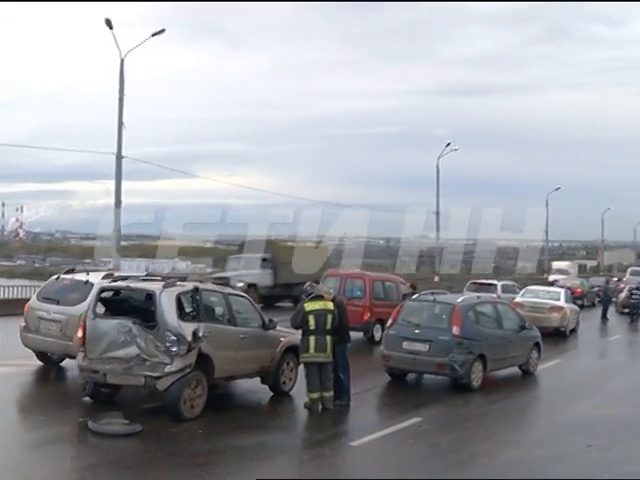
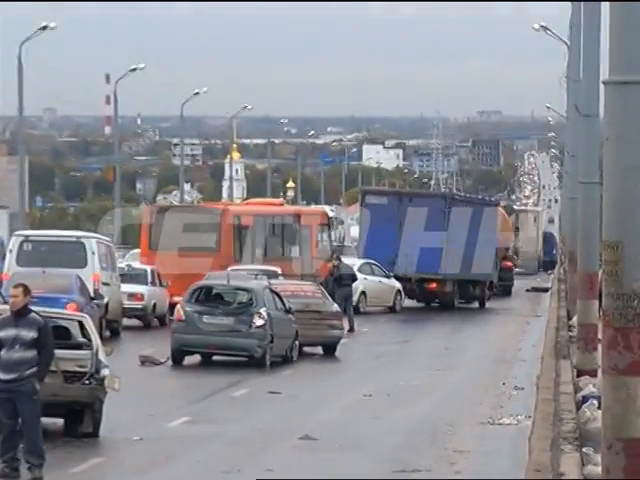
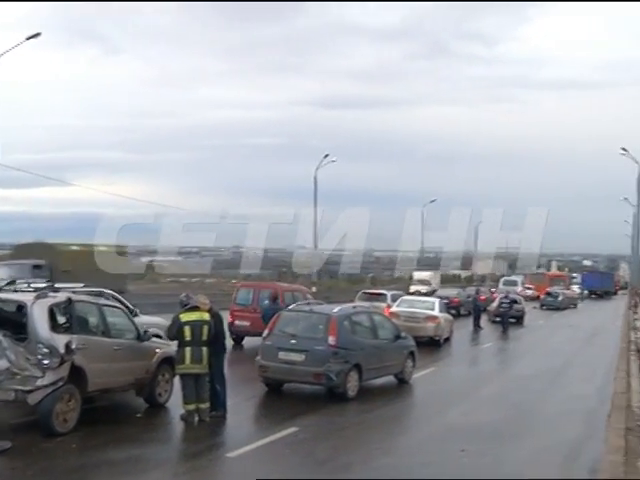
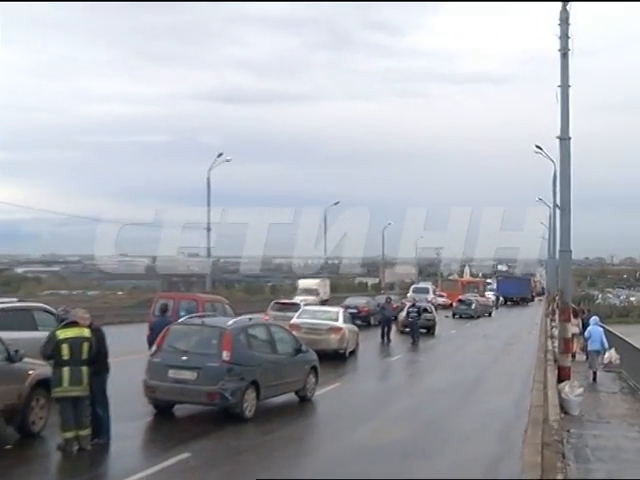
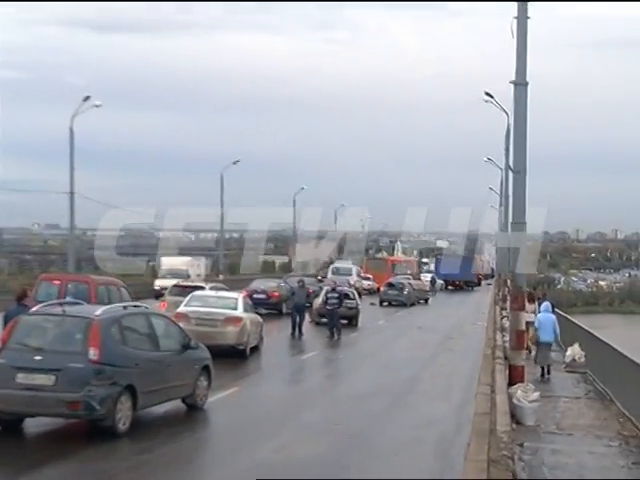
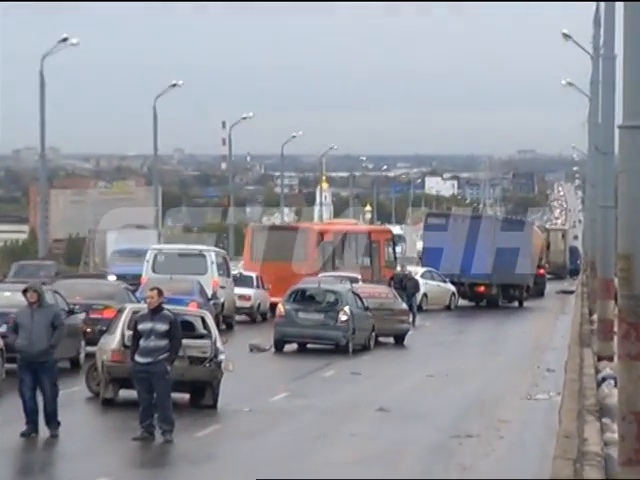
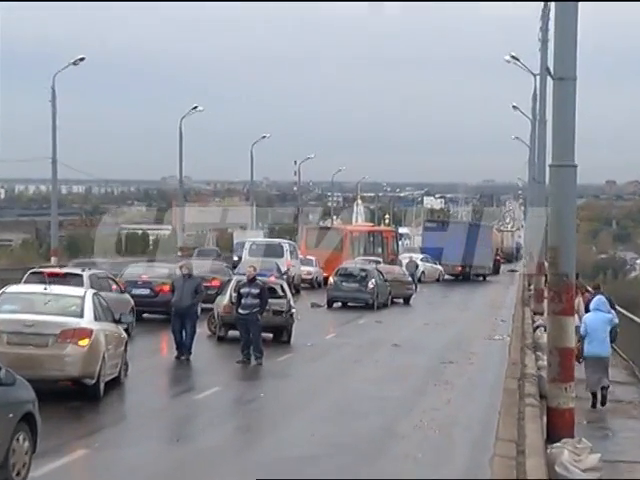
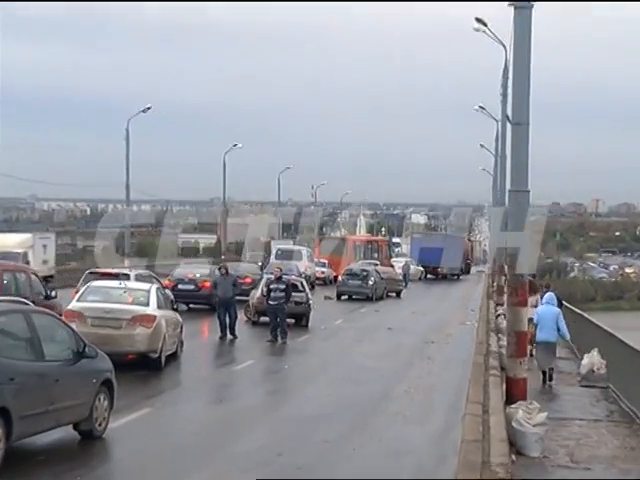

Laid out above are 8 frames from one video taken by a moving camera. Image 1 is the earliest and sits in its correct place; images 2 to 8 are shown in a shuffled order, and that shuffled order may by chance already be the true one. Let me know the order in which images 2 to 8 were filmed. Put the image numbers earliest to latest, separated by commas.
3, 4, 5, 8, 7, 6, 2
